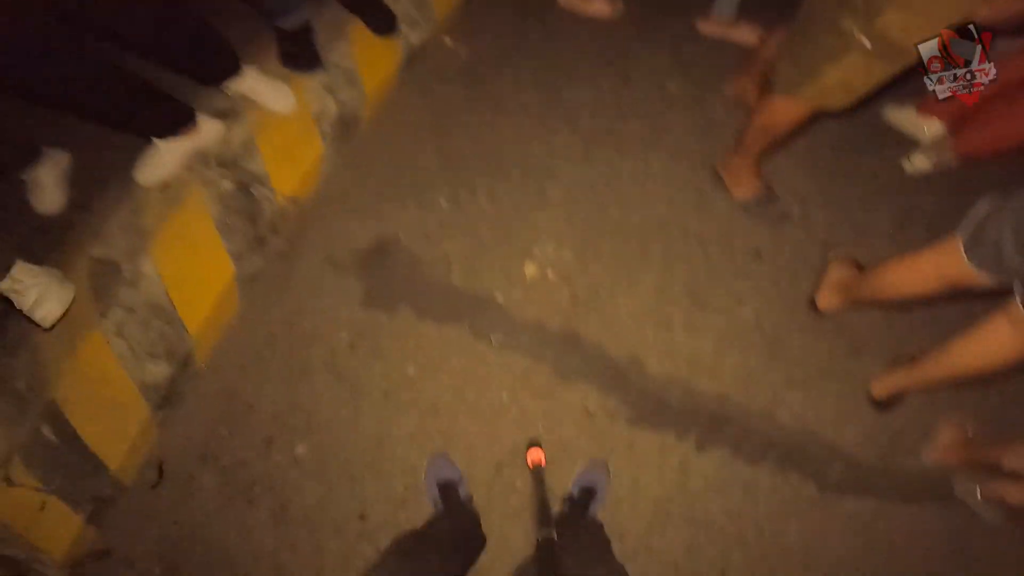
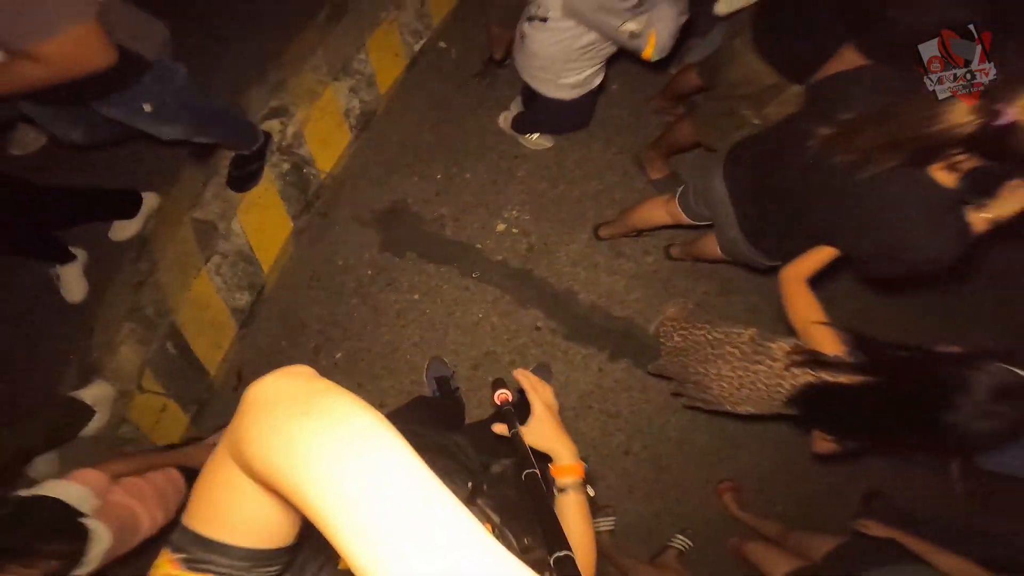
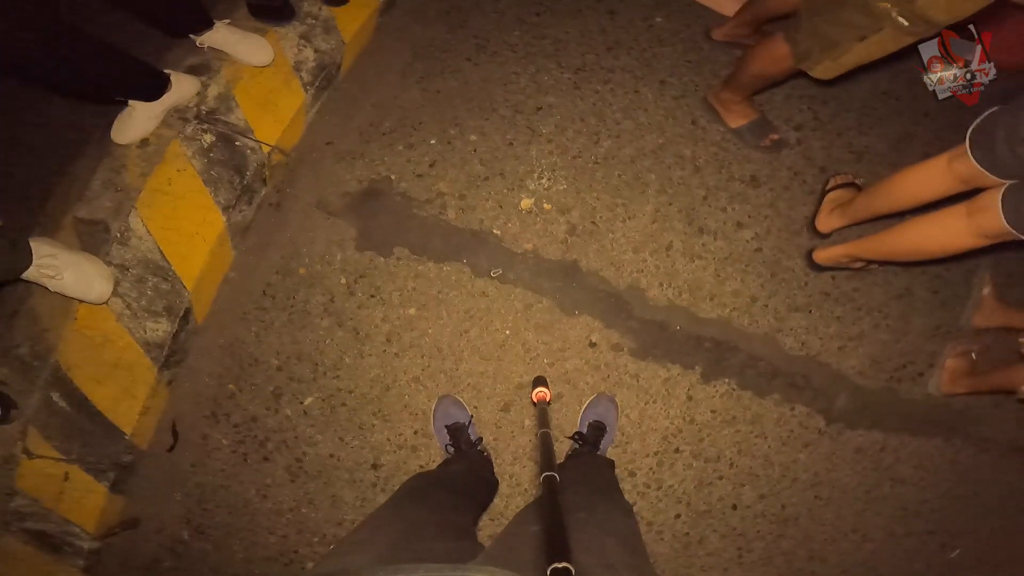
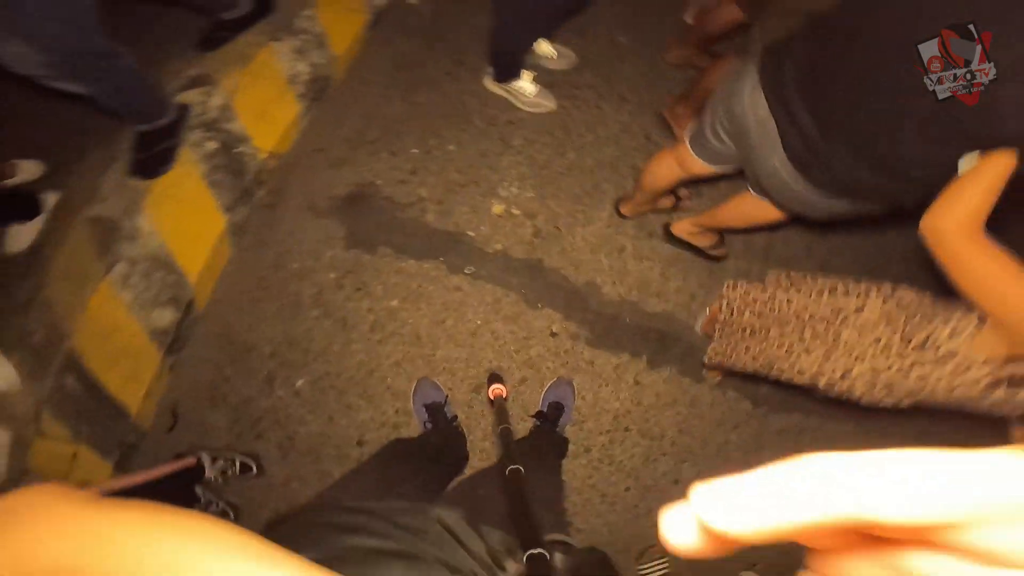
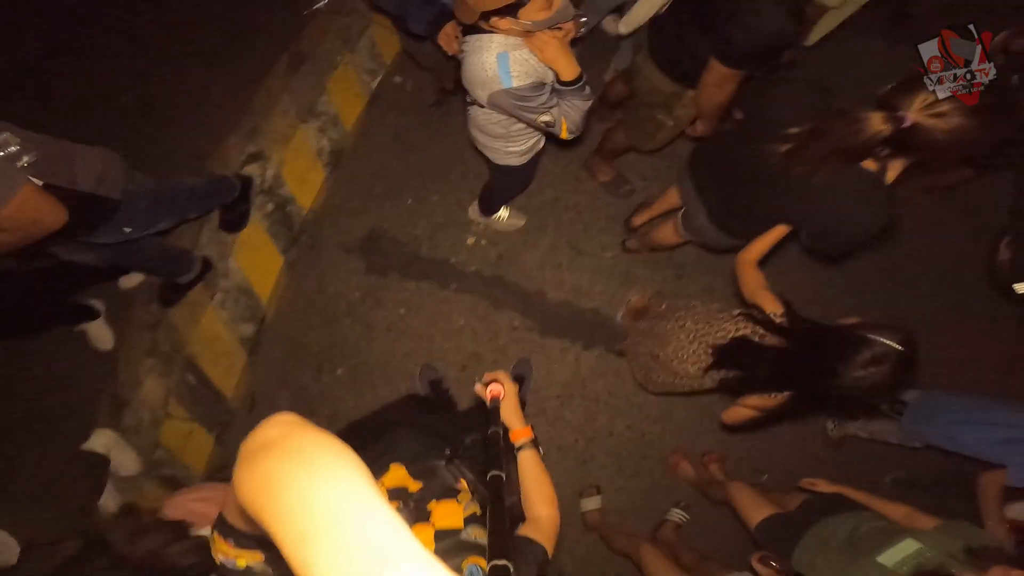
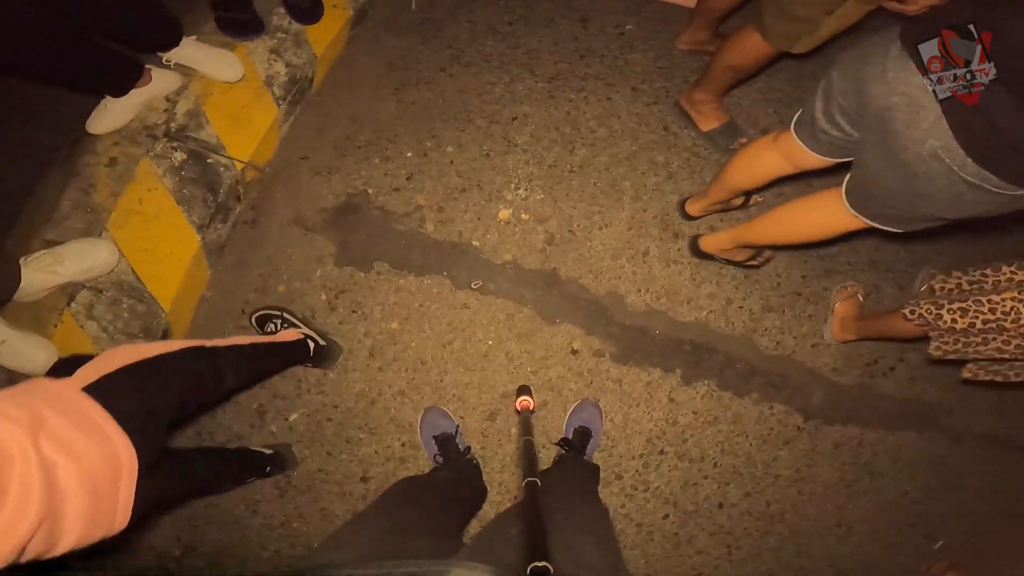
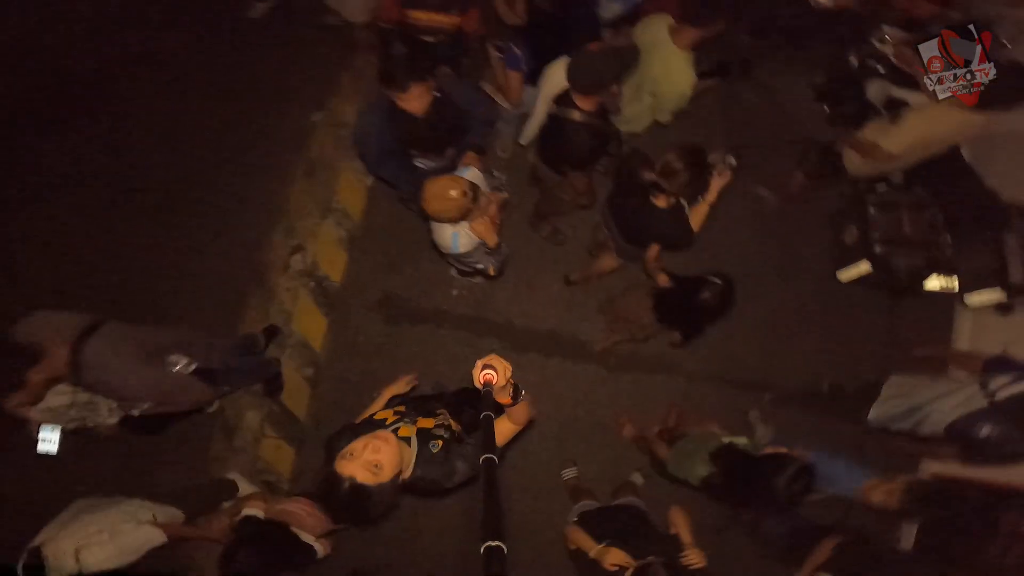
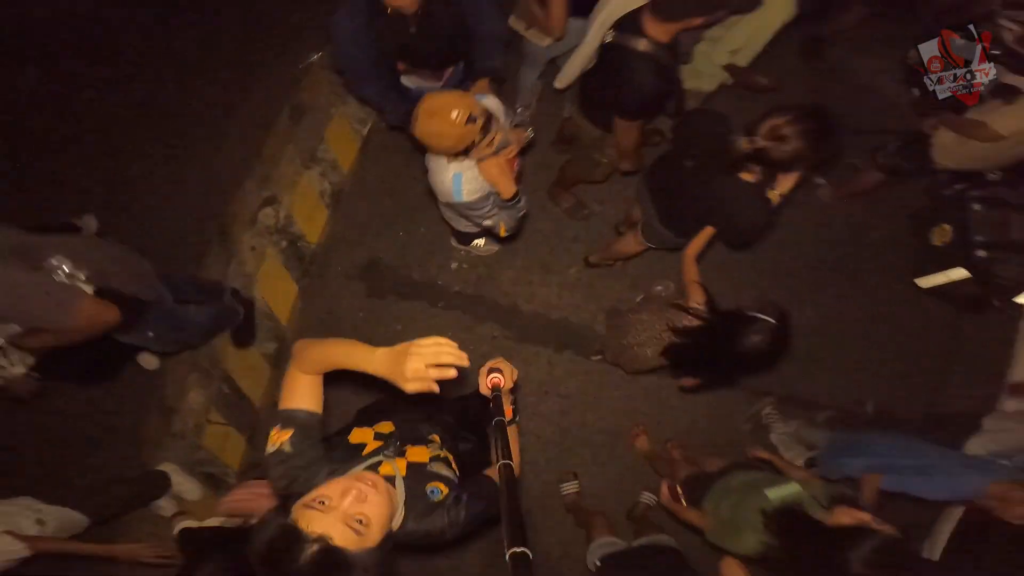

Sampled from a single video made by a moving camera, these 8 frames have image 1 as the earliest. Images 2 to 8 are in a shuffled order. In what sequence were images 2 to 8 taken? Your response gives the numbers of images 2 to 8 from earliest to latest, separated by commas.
3, 6, 4, 2, 5, 8, 7
